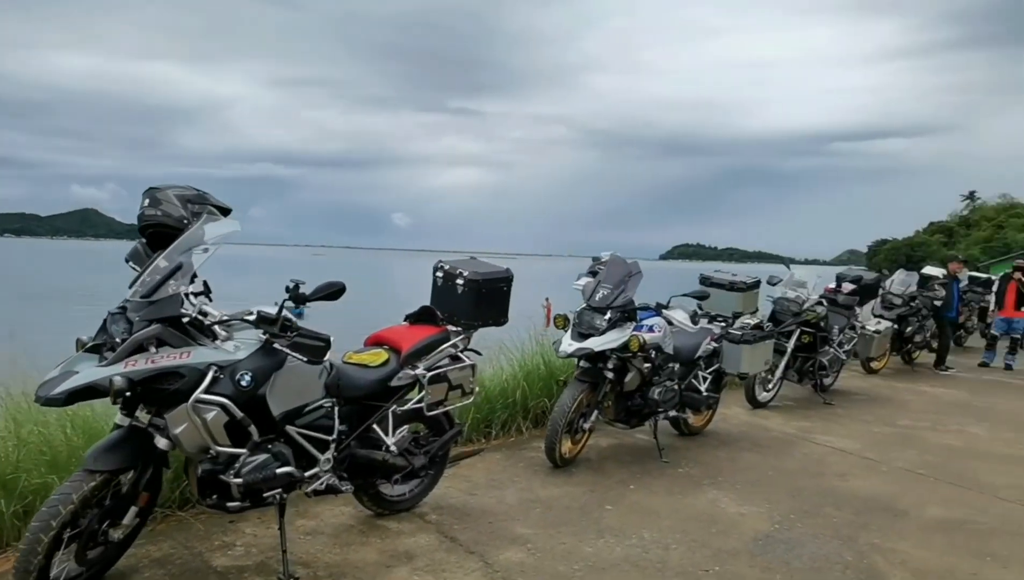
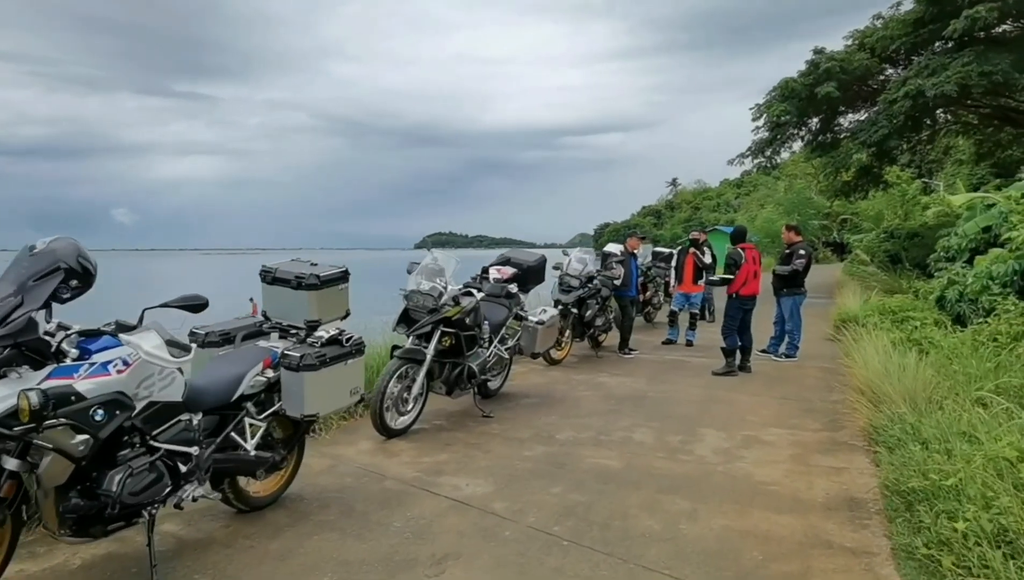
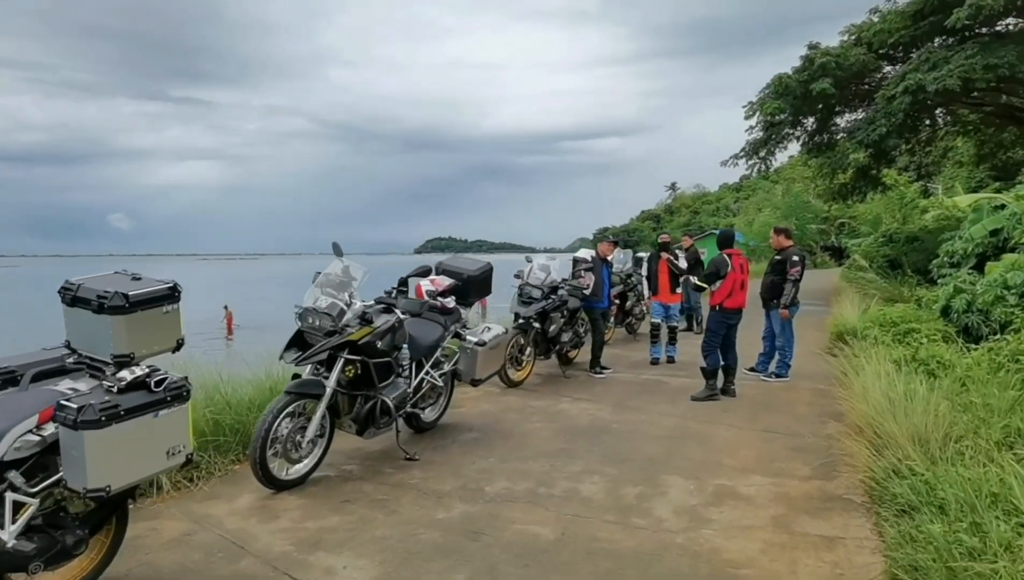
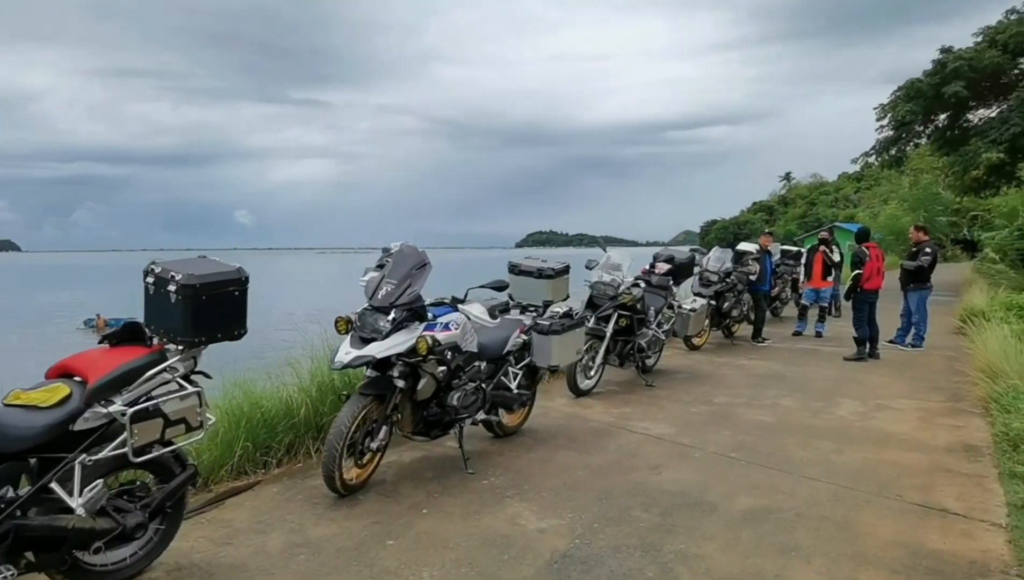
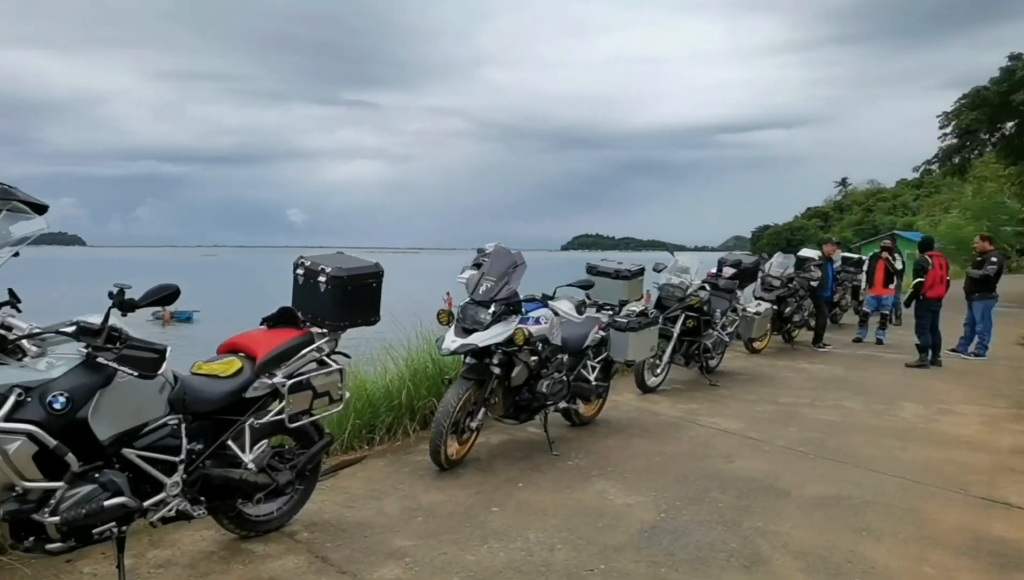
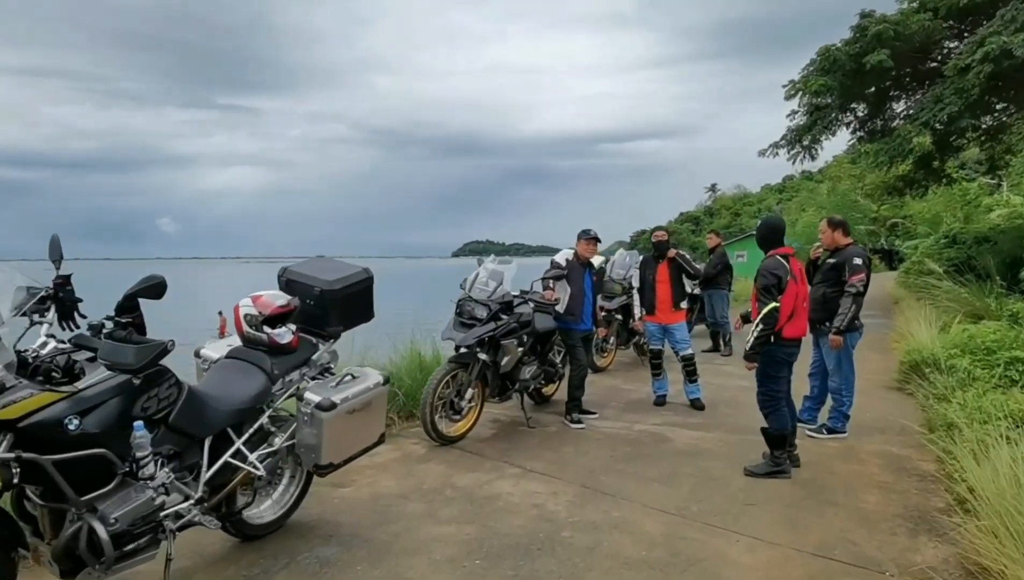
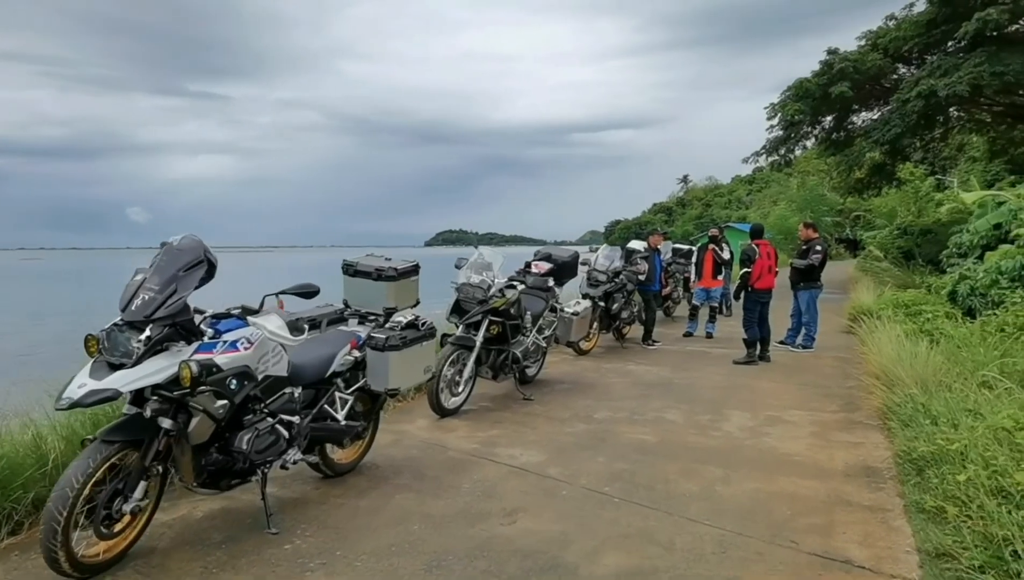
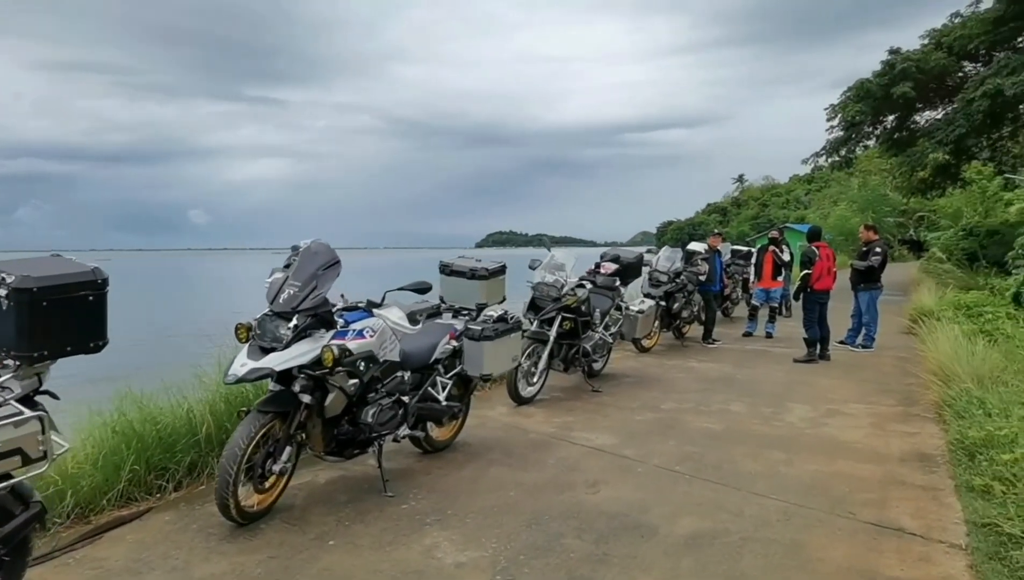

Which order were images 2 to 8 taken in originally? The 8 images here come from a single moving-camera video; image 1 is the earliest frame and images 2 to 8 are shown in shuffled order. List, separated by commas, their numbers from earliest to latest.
5, 4, 8, 7, 2, 3, 6
